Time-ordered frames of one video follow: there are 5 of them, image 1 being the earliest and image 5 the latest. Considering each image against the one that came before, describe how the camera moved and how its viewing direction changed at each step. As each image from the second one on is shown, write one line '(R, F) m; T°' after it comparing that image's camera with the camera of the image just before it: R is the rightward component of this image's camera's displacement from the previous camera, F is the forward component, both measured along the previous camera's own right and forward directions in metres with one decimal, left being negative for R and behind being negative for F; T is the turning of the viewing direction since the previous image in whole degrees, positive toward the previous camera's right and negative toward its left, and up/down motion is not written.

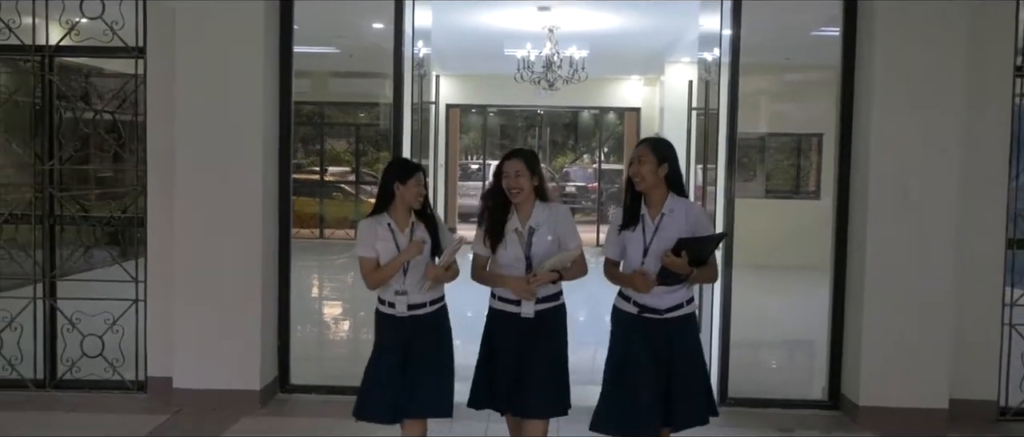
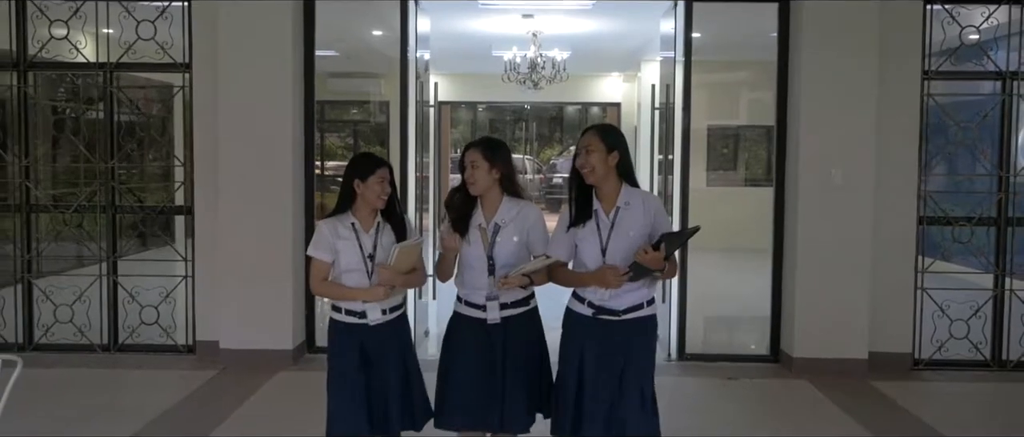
(0.0, -0.9) m; +1°
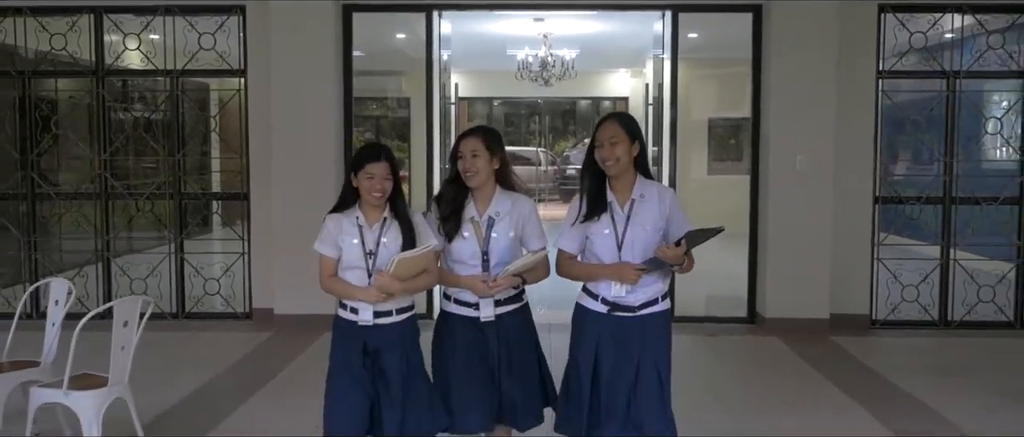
(+0.1, -0.9) m; -1°
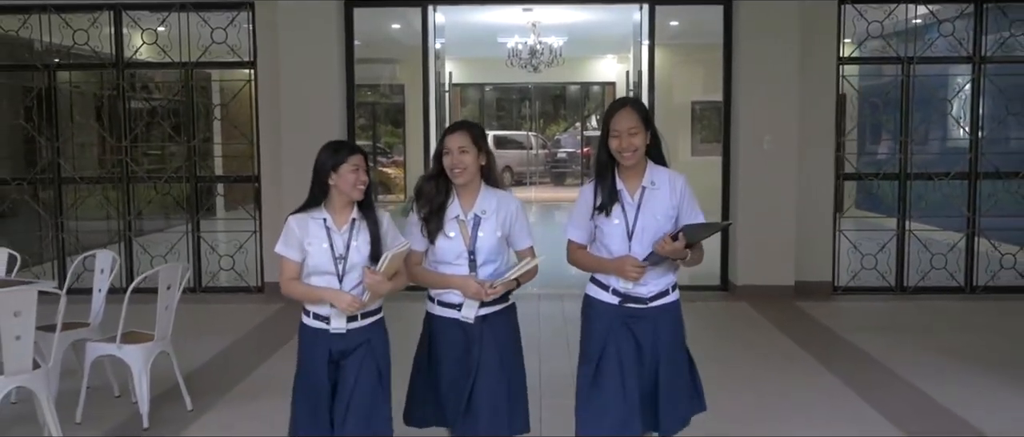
(0.0, -0.6) m; 0°
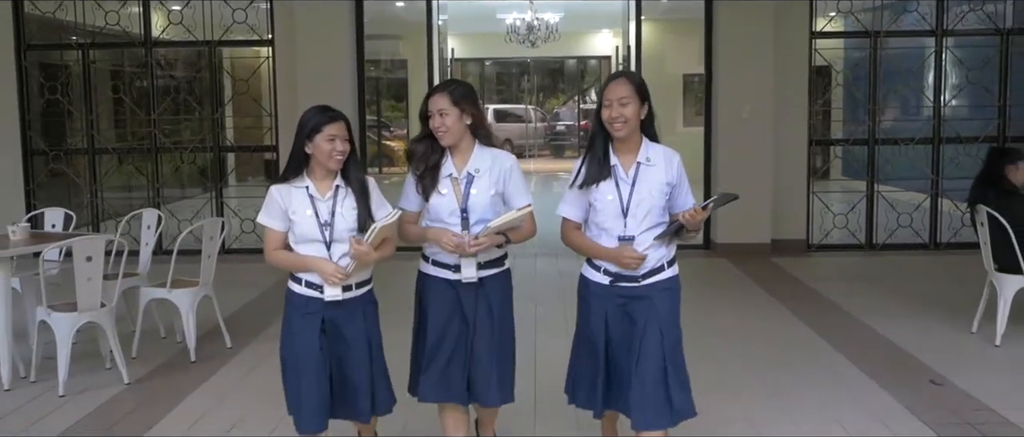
(0.0, -0.6) m; 0°
